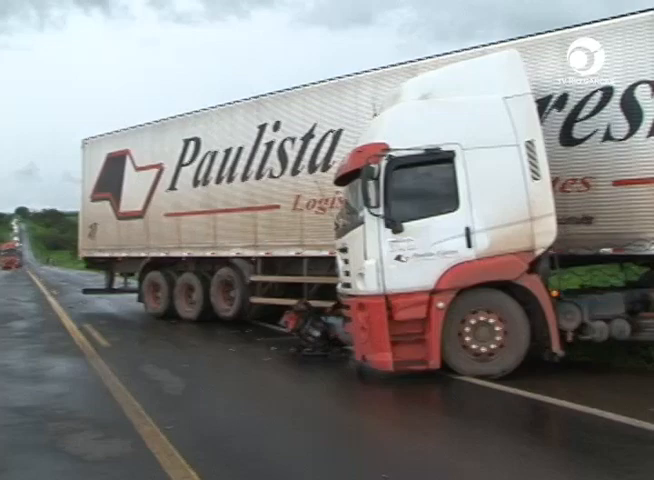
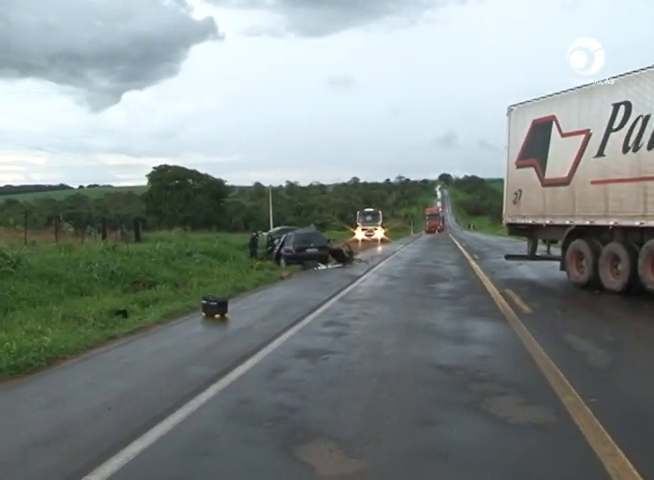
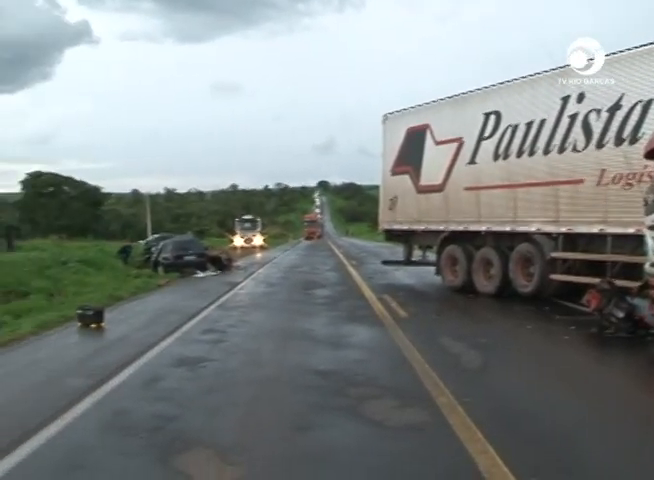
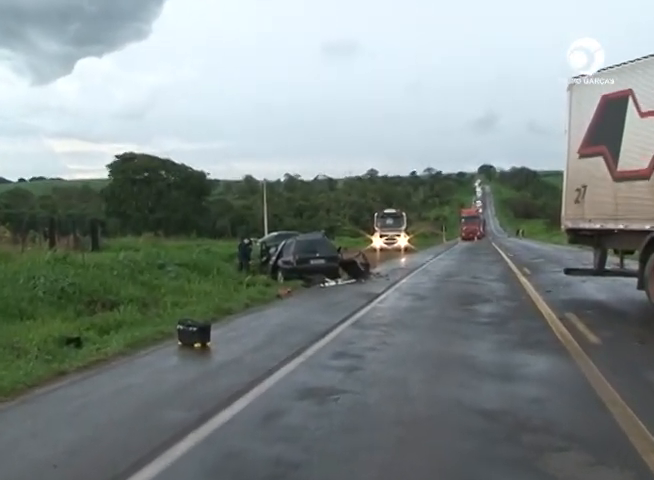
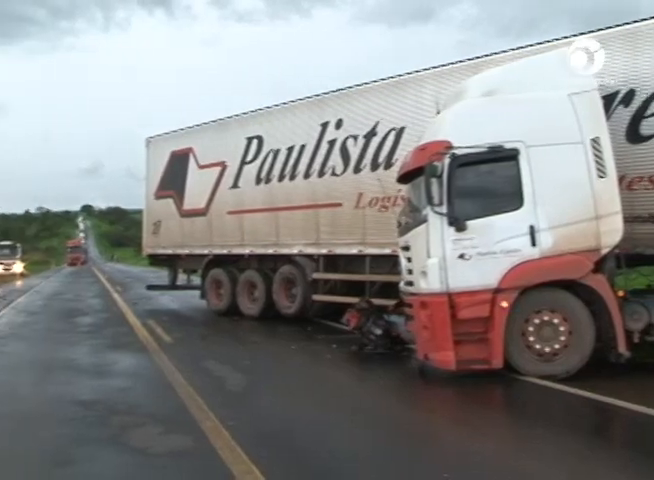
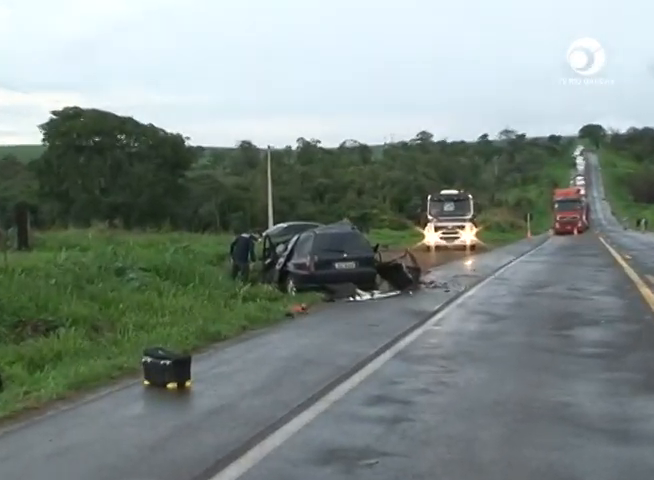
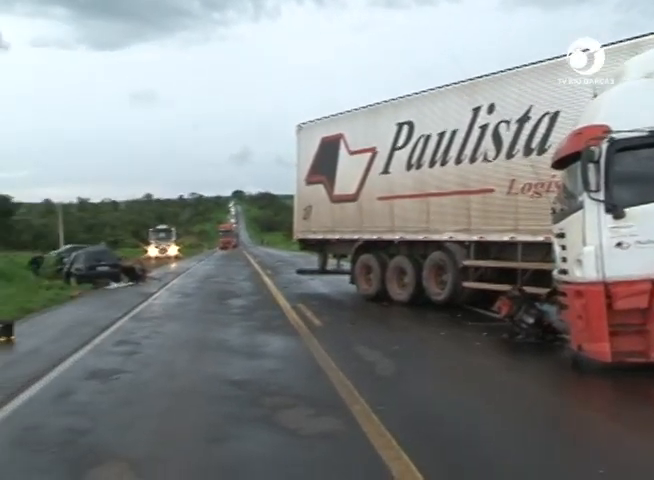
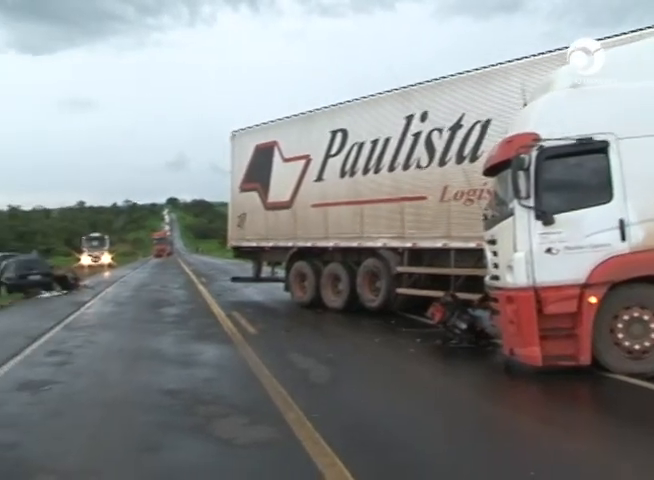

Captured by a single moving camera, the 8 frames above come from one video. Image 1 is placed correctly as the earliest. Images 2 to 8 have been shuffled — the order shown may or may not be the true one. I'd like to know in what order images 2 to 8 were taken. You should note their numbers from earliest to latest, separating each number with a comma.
5, 8, 7, 3, 2, 4, 6
